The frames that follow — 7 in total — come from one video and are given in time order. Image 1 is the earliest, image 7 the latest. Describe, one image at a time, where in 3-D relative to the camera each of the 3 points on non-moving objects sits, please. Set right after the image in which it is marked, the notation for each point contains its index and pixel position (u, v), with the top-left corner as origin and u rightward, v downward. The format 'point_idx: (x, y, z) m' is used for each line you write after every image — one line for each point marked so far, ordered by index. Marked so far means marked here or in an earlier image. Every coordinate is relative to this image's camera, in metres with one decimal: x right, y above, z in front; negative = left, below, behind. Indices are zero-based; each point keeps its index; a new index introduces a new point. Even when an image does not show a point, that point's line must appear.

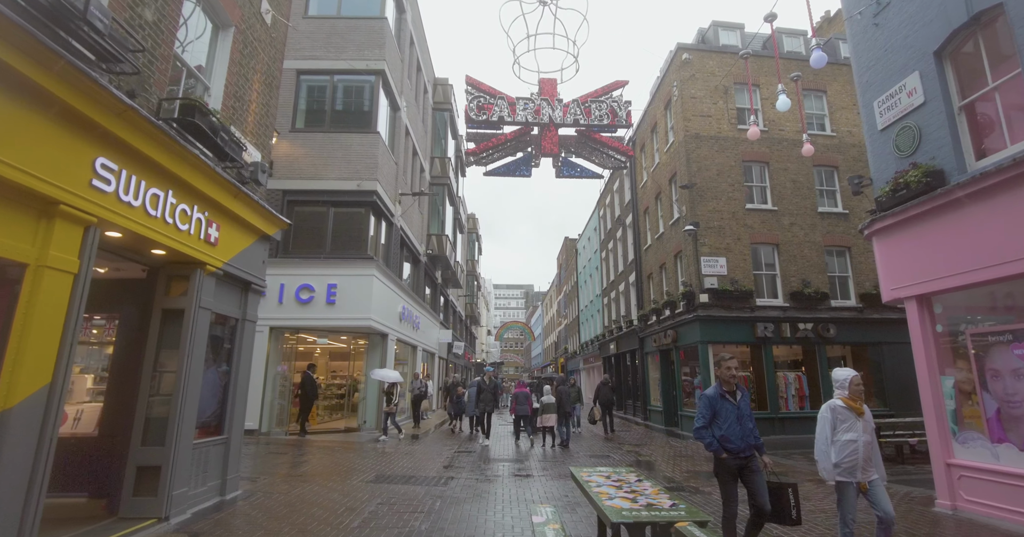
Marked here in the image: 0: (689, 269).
0: (+5.6, 0.0, +15.8) m
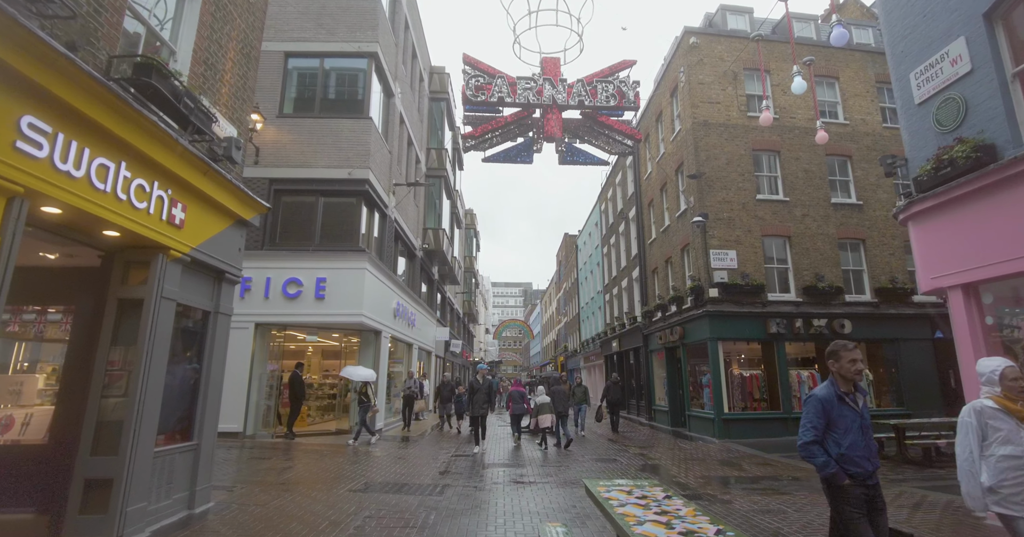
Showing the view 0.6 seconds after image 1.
0: (+5.6, +0.2, +15.1) m
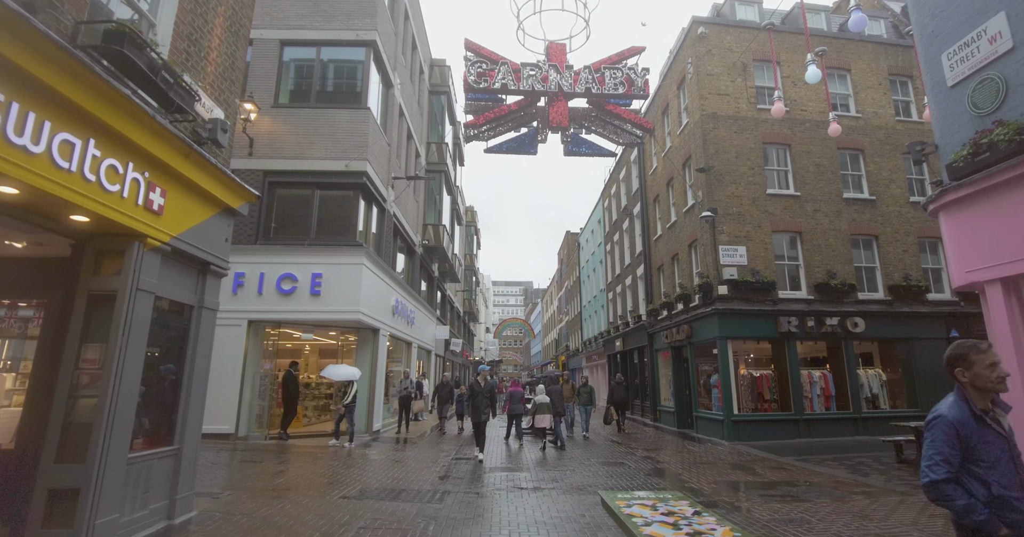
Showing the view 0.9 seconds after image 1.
0: (+5.7, +0.3, +14.7) m
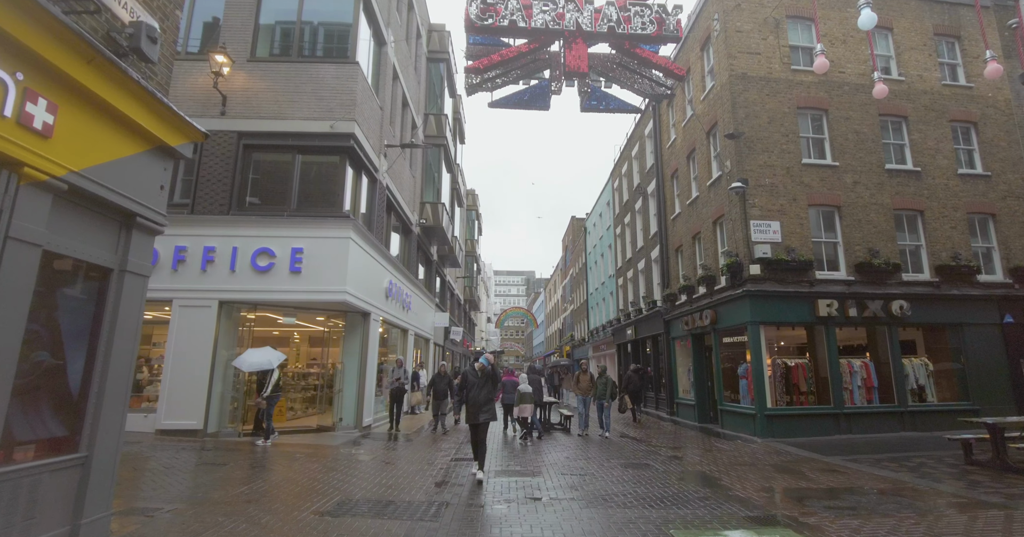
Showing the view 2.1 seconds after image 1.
0: (+5.8, +0.9, +13.2) m
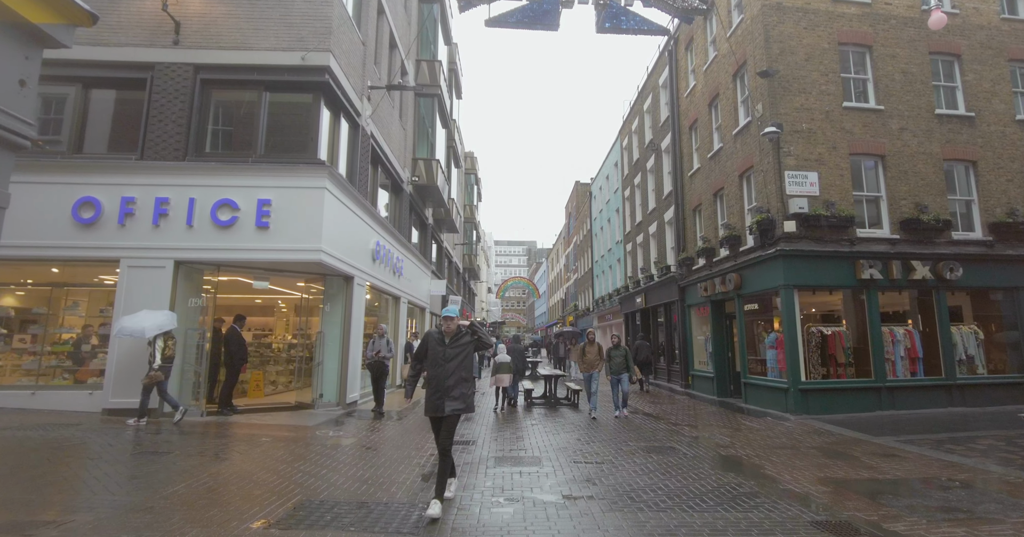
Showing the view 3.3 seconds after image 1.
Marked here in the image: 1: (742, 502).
0: (+5.9, +1.9, +11.6) m
1: (+2.4, -2.5, +5.3) m
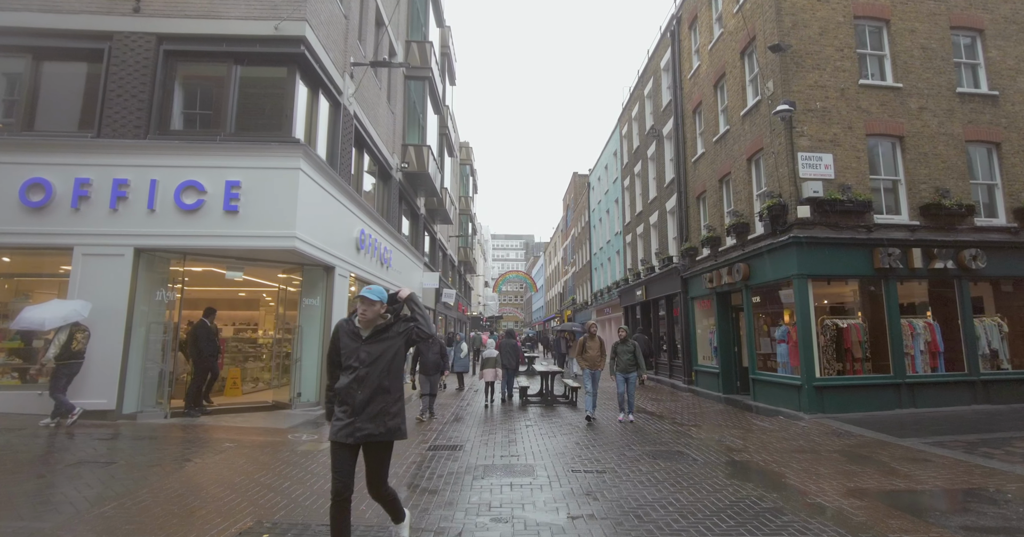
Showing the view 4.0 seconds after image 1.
0: (+5.7, +2.1, +10.9) m
1: (+2.3, -2.3, +4.6) m
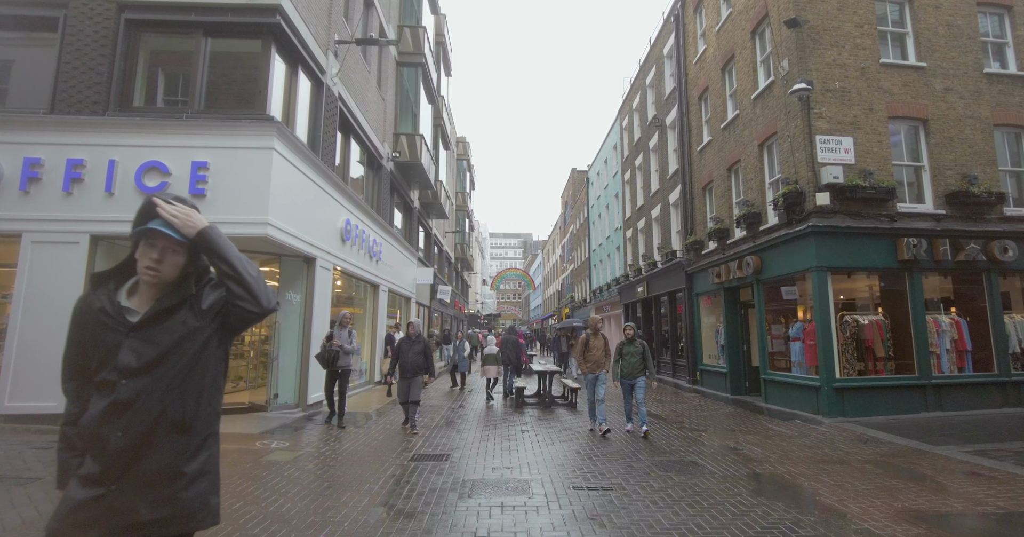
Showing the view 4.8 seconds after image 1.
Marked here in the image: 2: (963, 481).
0: (+5.6, +2.2, +10.1) m
1: (+2.2, -2.1, +3.8) m
2: (+4.8, -2.3, +5.4) m
